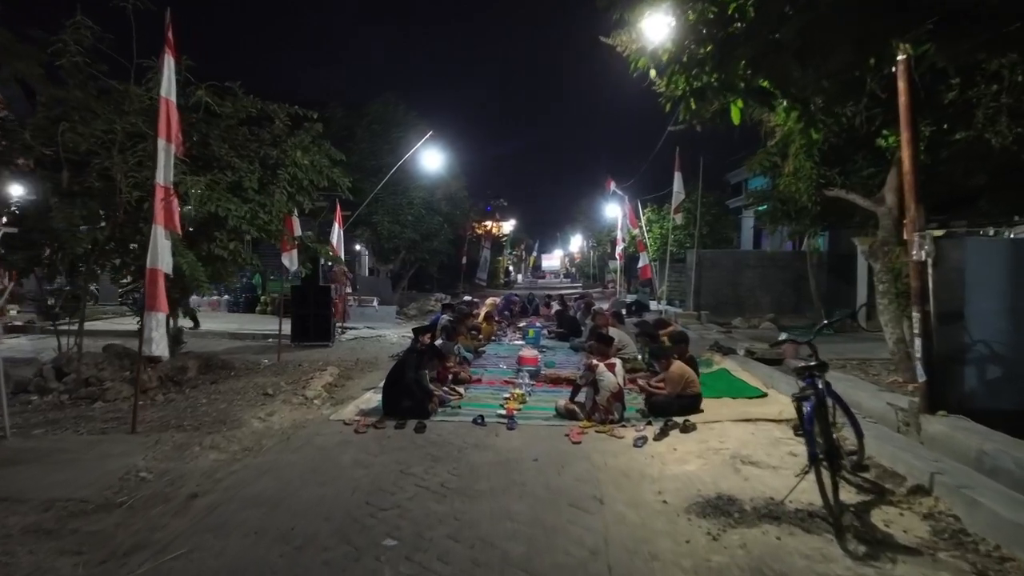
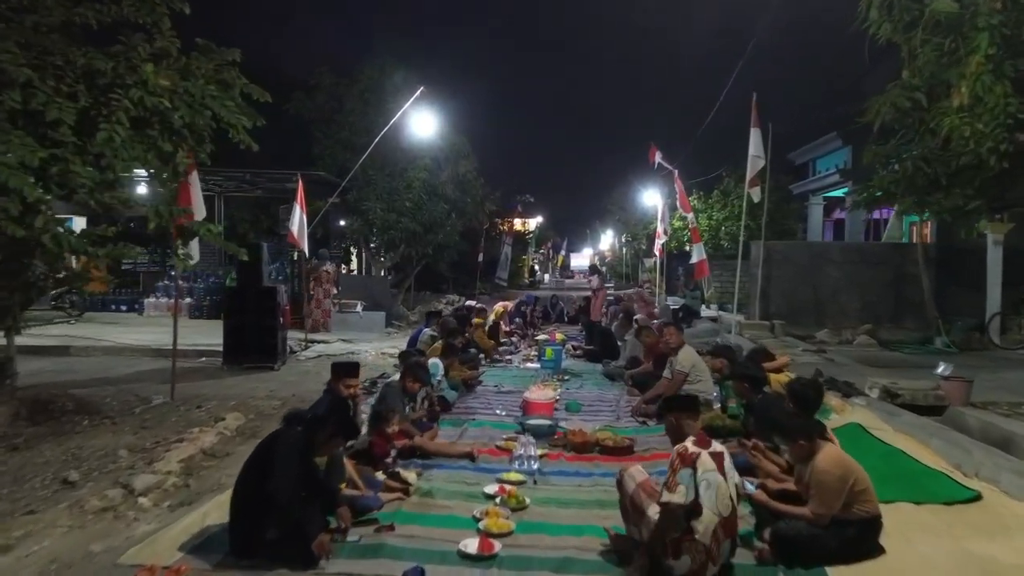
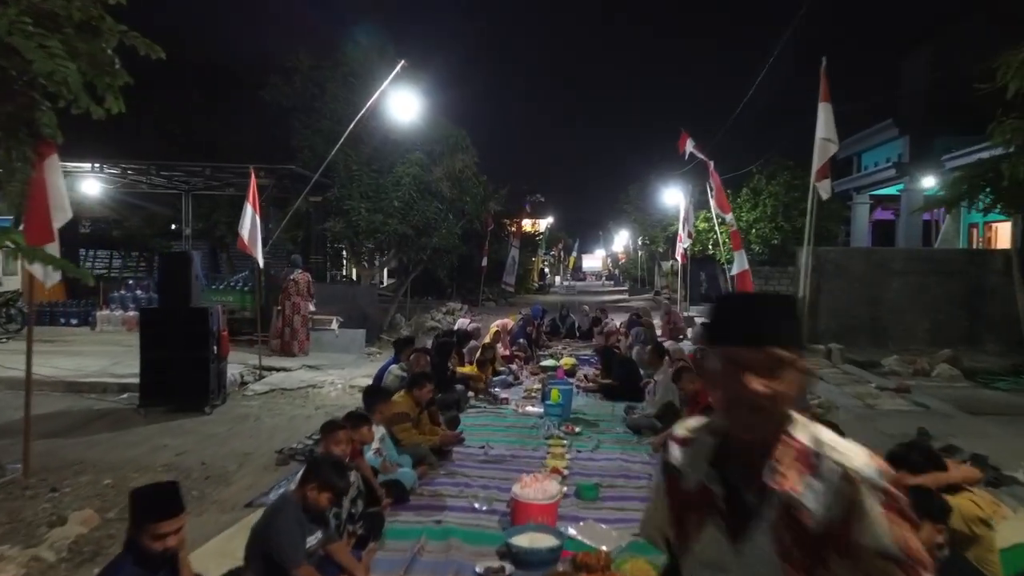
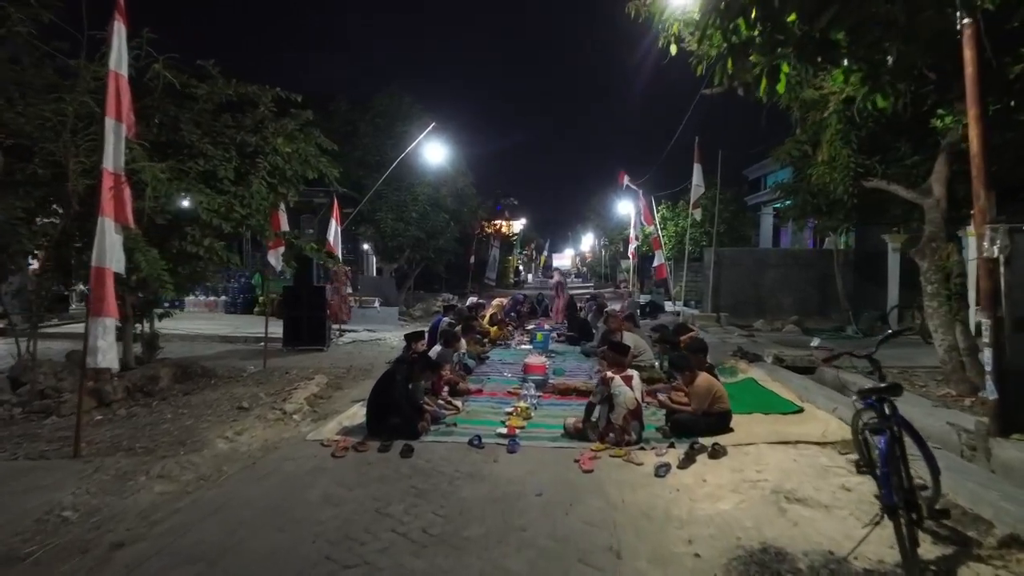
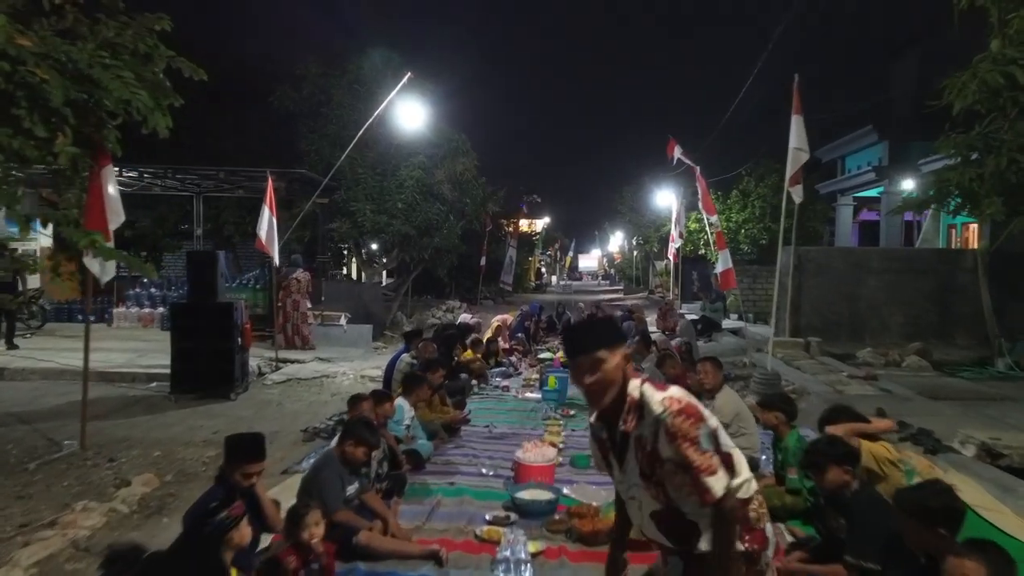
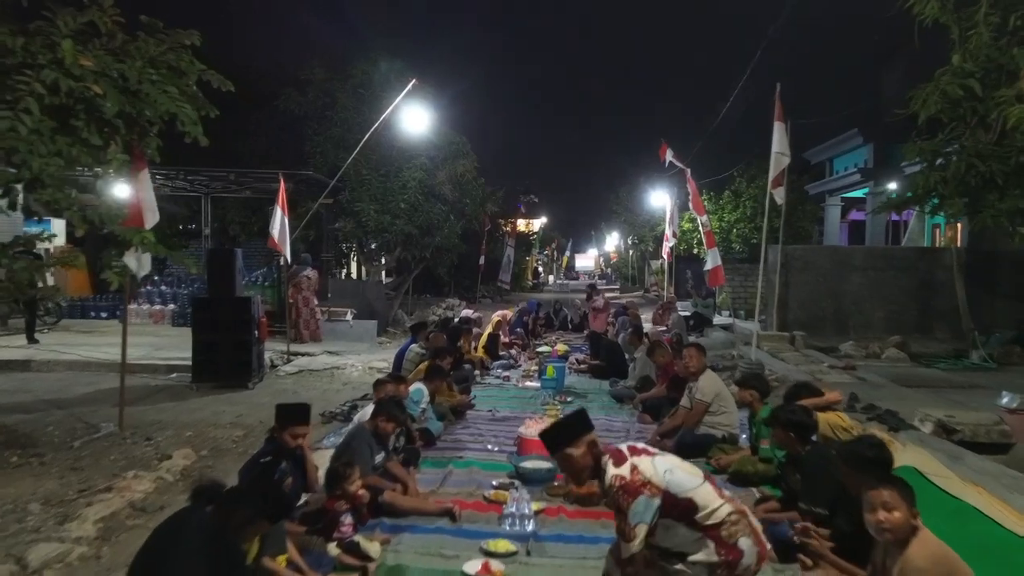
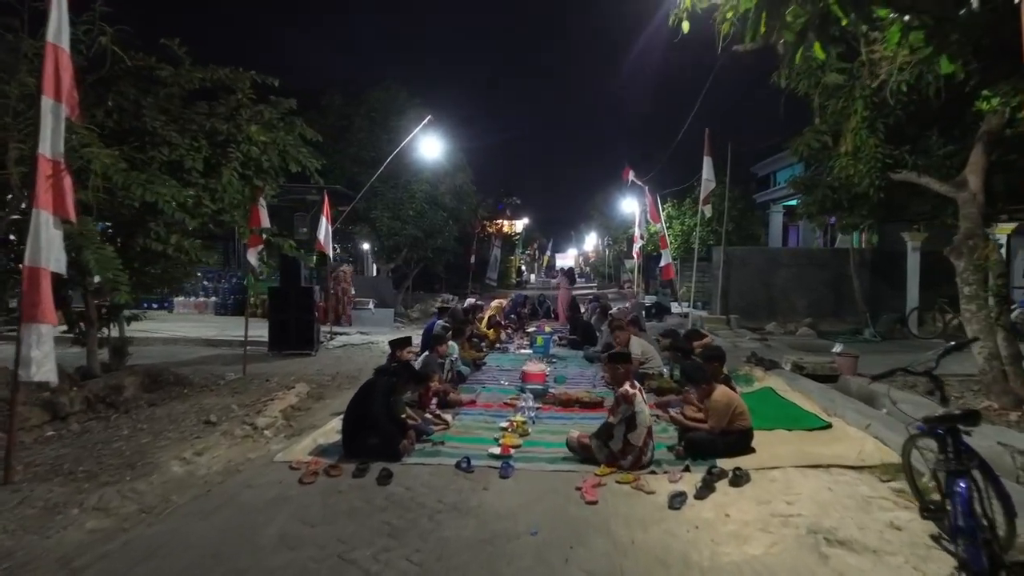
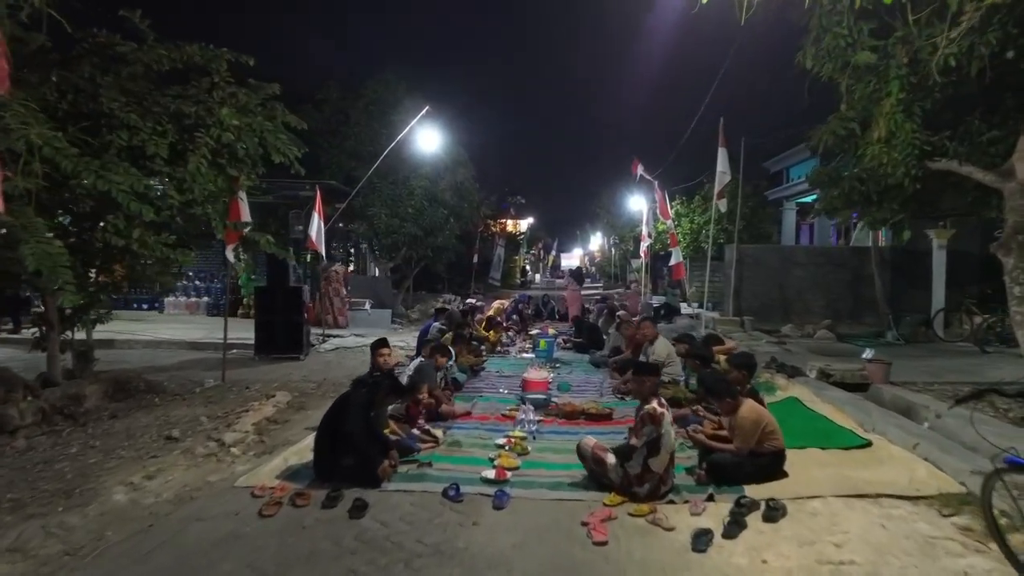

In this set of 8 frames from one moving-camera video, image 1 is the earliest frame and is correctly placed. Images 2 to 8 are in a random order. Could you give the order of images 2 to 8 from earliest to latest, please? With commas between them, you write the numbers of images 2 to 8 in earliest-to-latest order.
4, 7, 8, 2, 6, 5, 3
